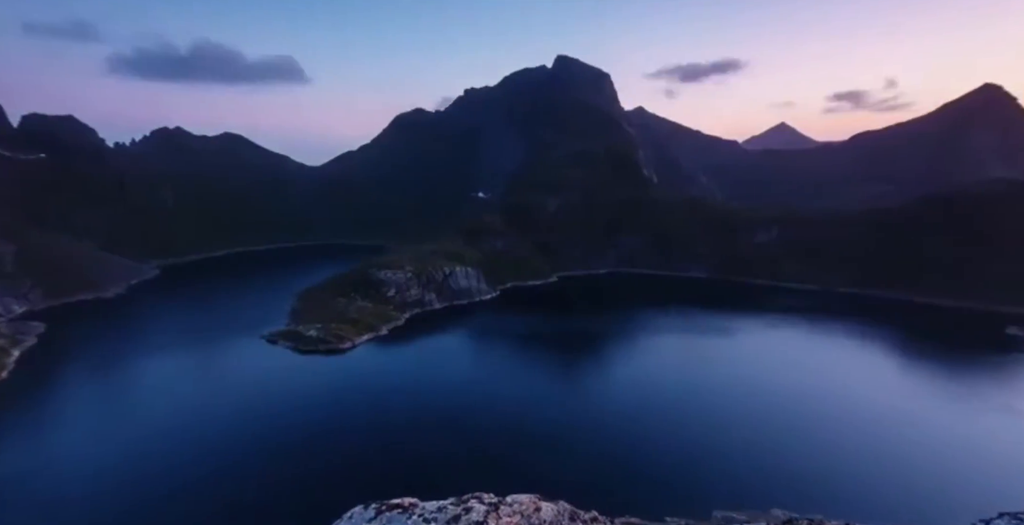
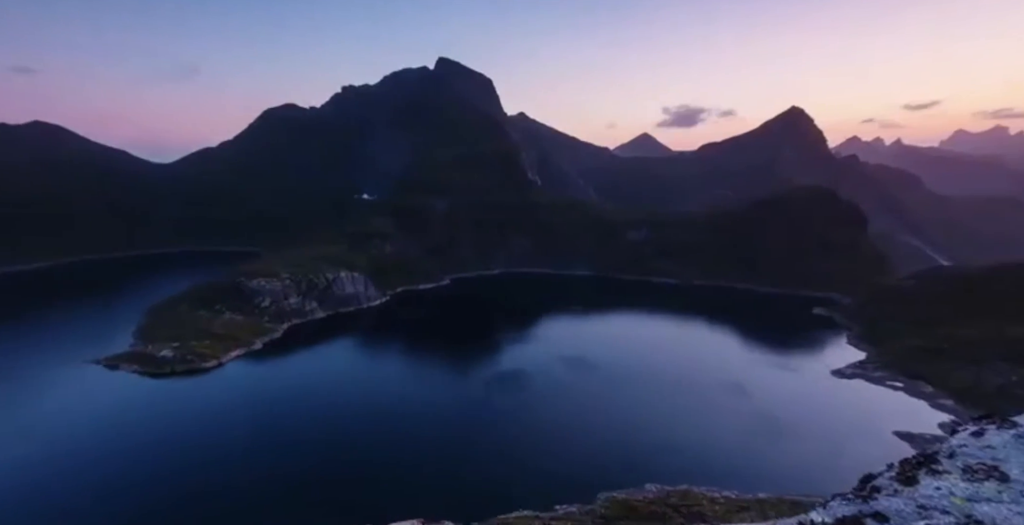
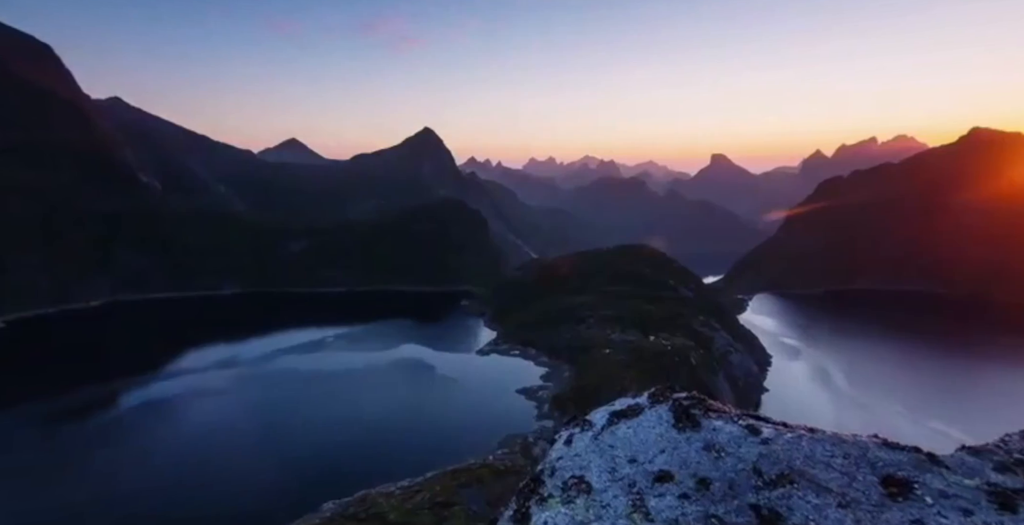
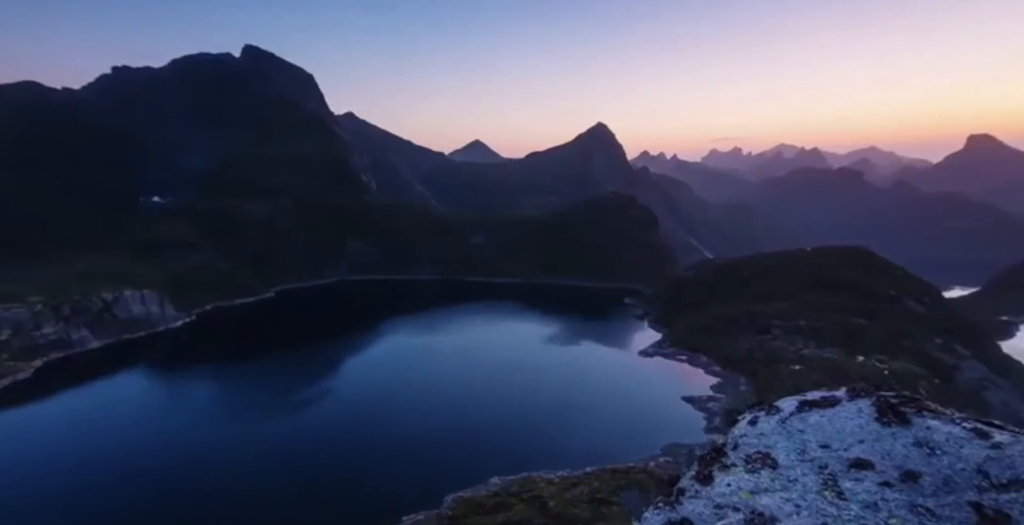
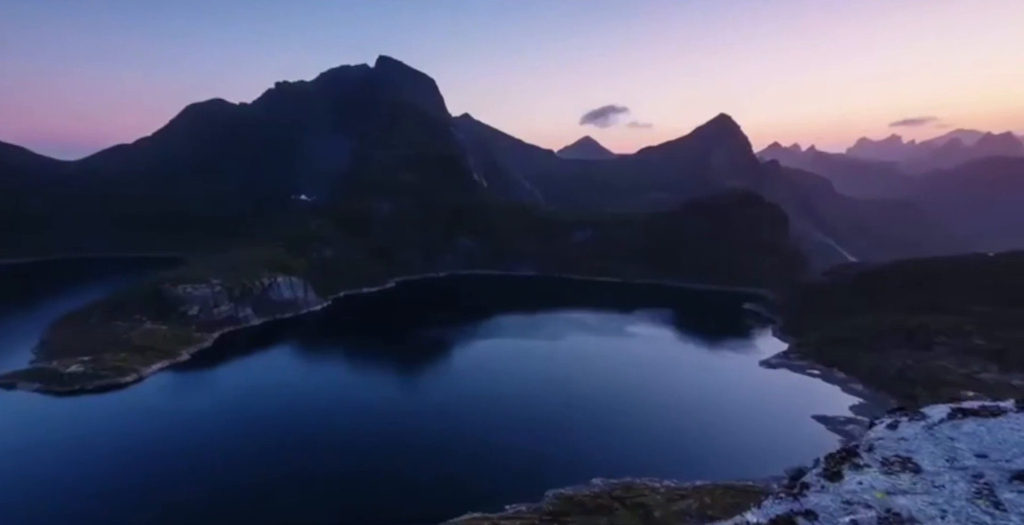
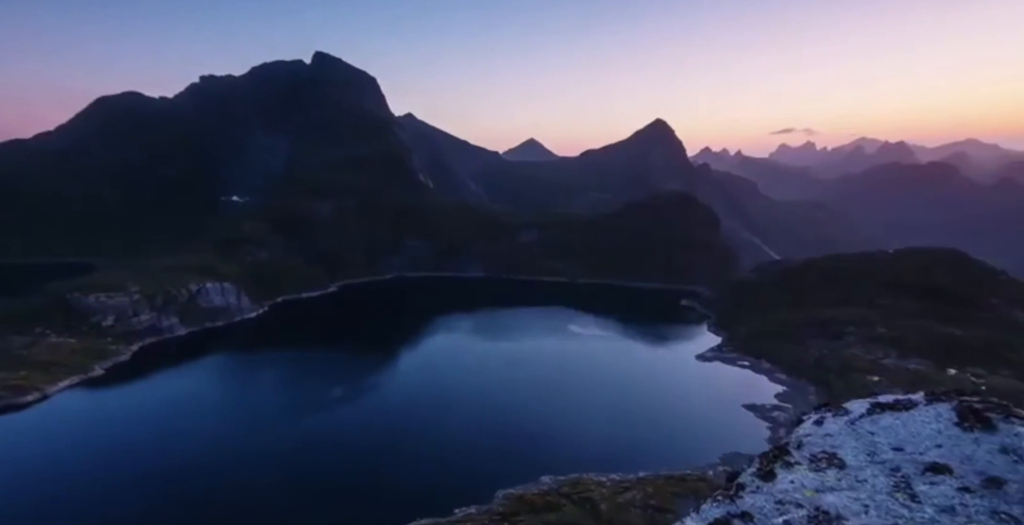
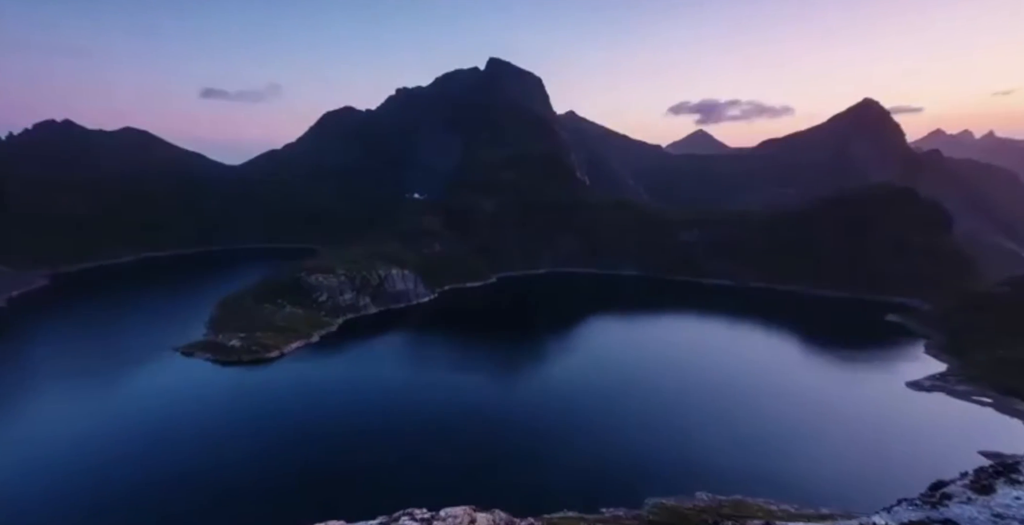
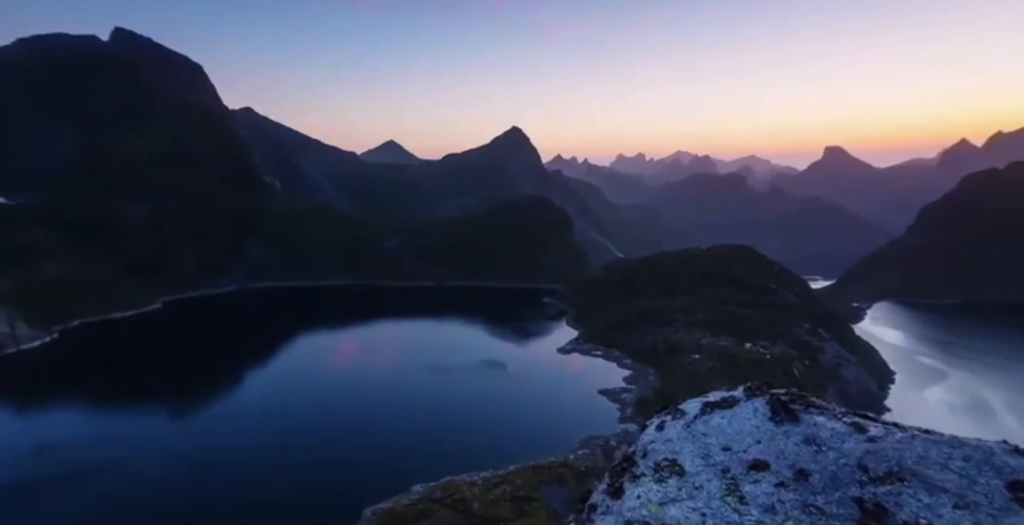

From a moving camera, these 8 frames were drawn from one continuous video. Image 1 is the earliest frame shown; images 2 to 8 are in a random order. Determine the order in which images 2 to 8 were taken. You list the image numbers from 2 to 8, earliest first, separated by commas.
7, 2, 5, 6, 4, 8, 3
